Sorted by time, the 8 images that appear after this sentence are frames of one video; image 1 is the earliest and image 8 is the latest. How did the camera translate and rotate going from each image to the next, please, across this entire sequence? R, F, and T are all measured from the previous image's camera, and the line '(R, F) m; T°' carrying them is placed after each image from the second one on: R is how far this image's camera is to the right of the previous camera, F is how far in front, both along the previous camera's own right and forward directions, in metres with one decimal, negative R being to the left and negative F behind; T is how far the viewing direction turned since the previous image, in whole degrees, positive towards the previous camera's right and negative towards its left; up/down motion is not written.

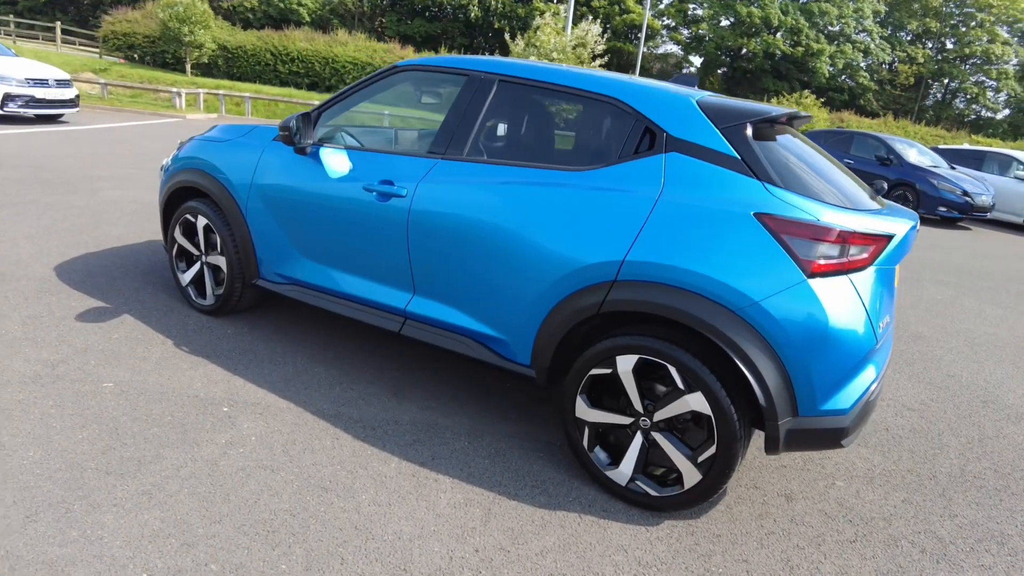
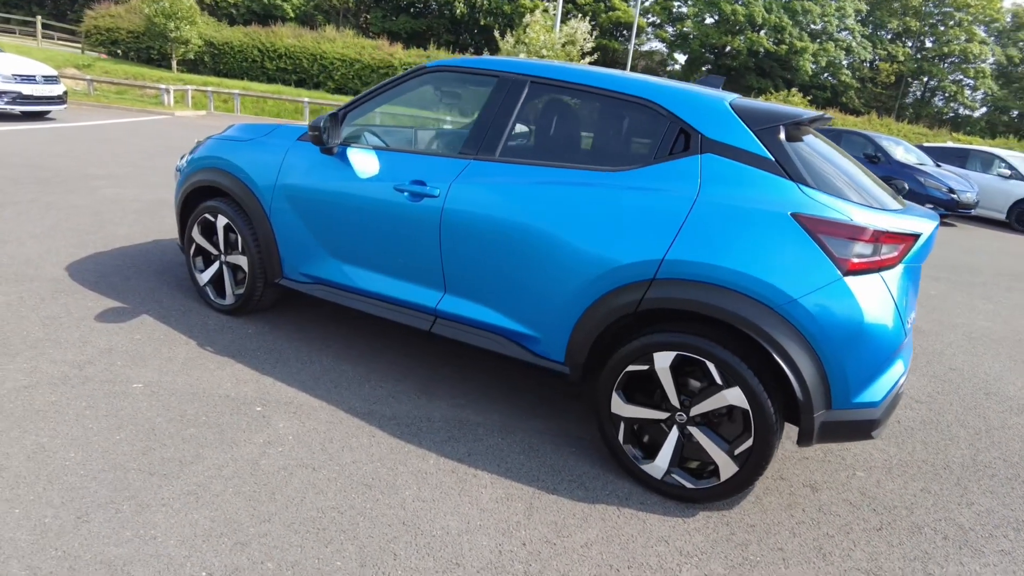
(-0.2, 0.0) m; +2°
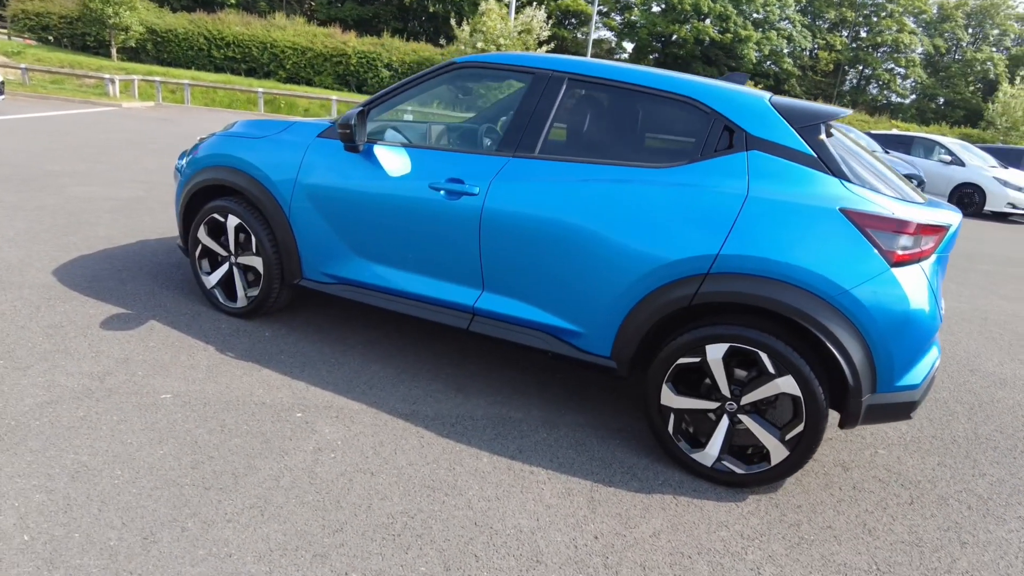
(-0.4, 0.0) m; +5°
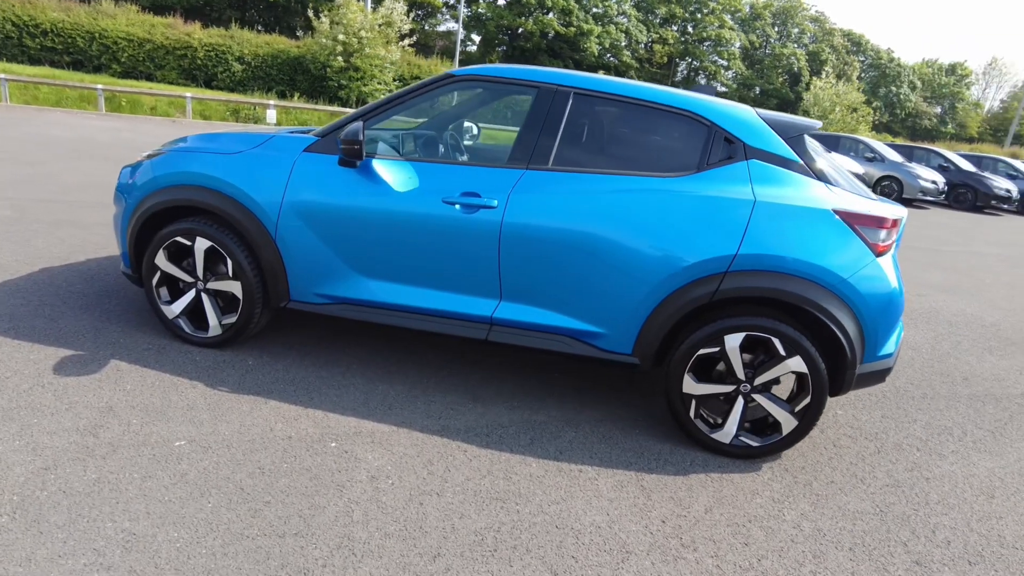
(-0.8, 0.0) m; +13°
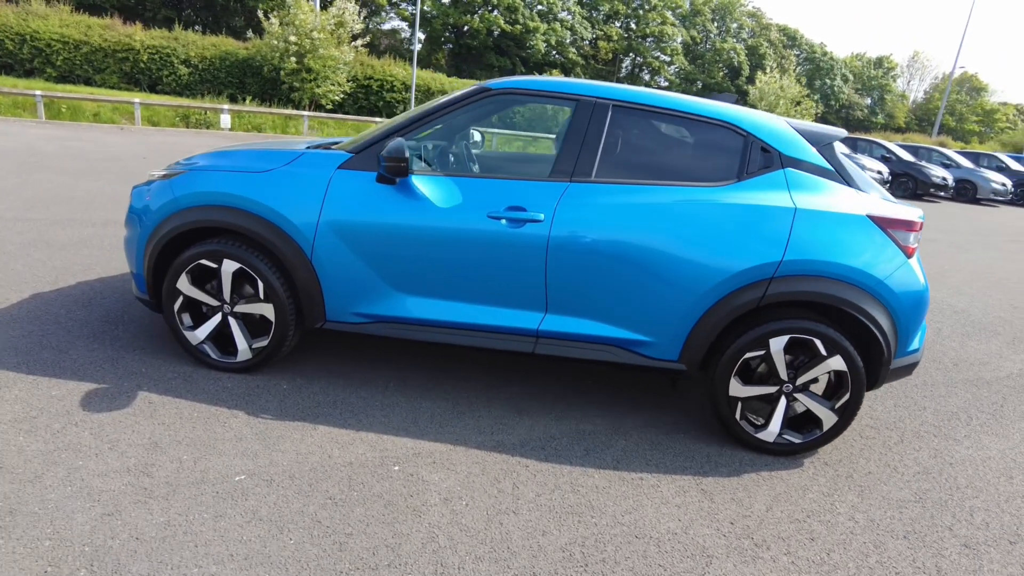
(-0.5, 0.0) m; +5°
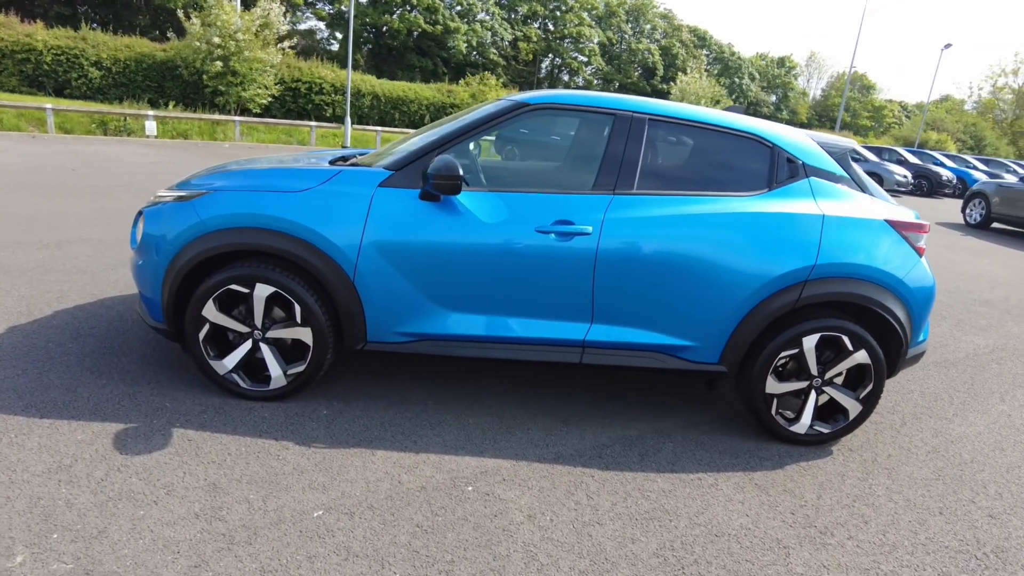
(-0.6, 0.0) m; +7°
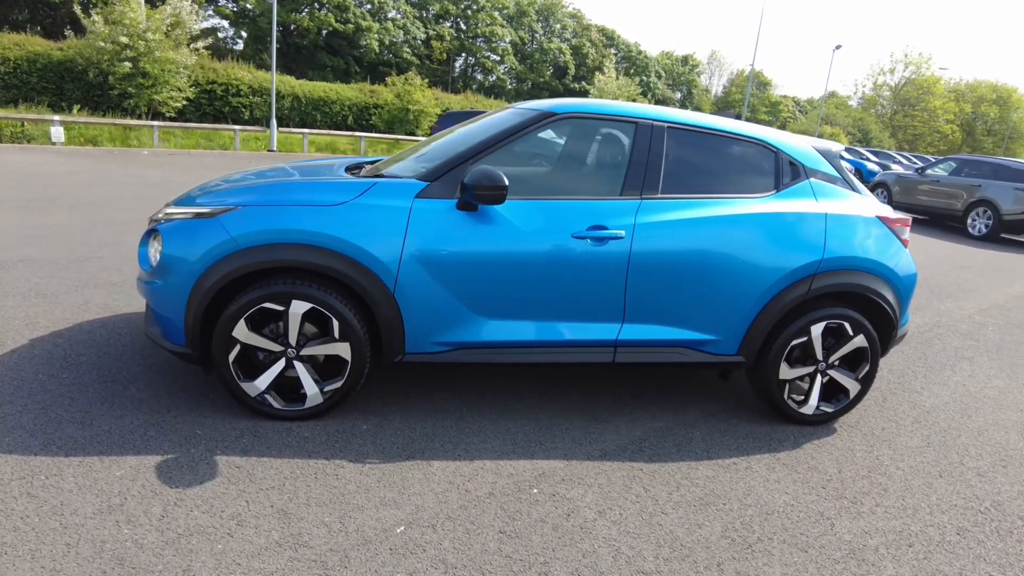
(-0.6, 0.0) m; +8°
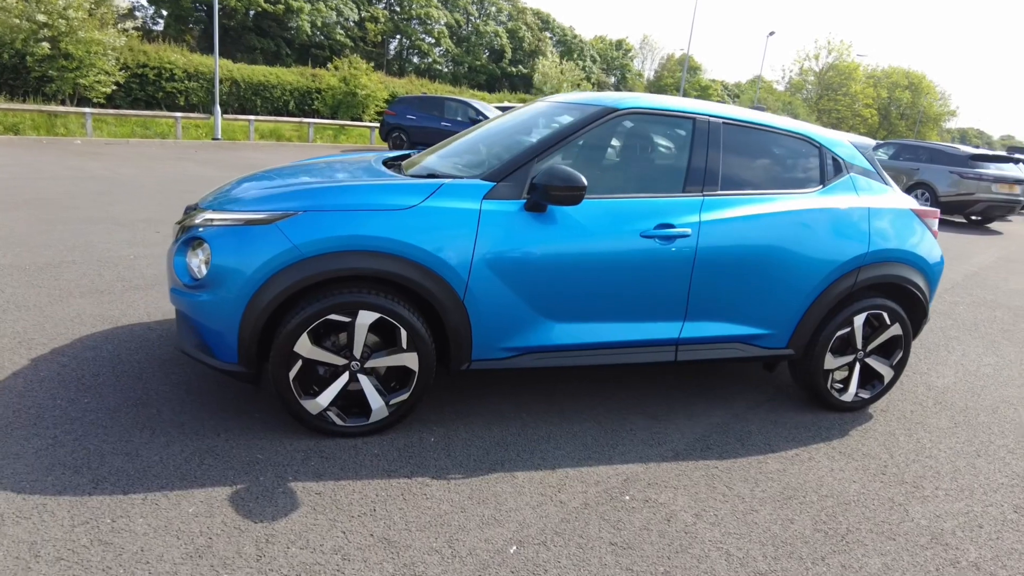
(-0.7, +0.1) m; +6°
